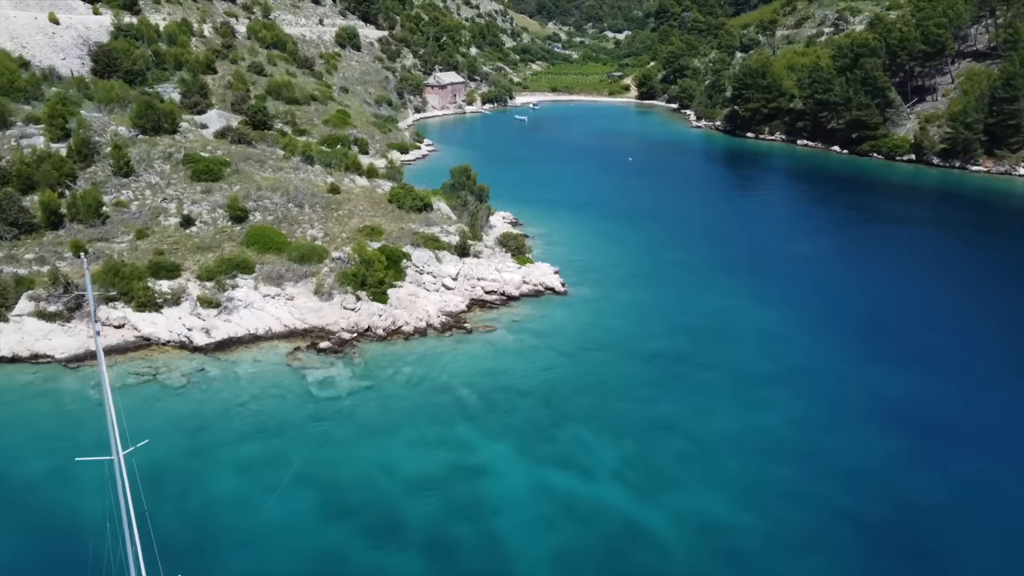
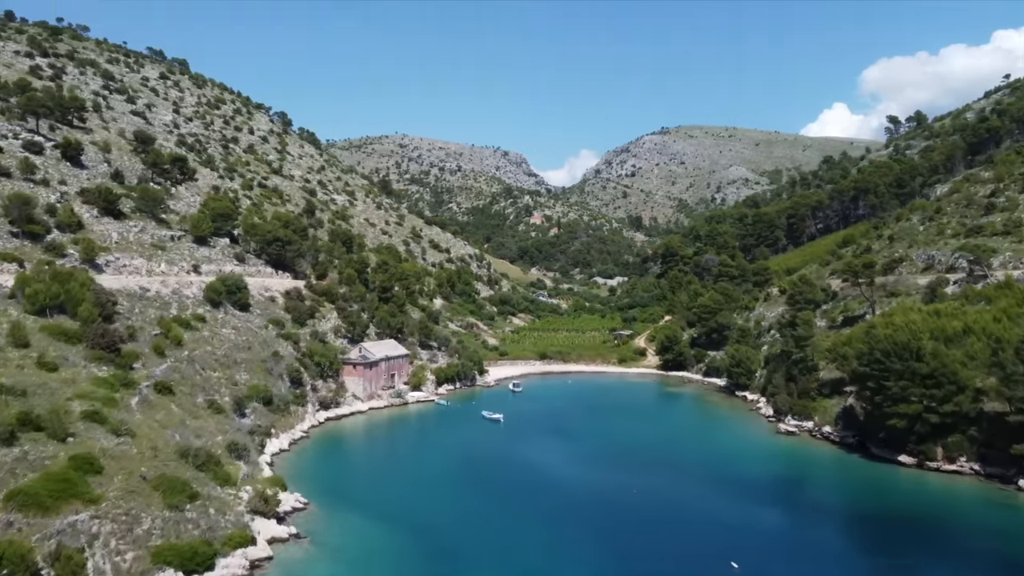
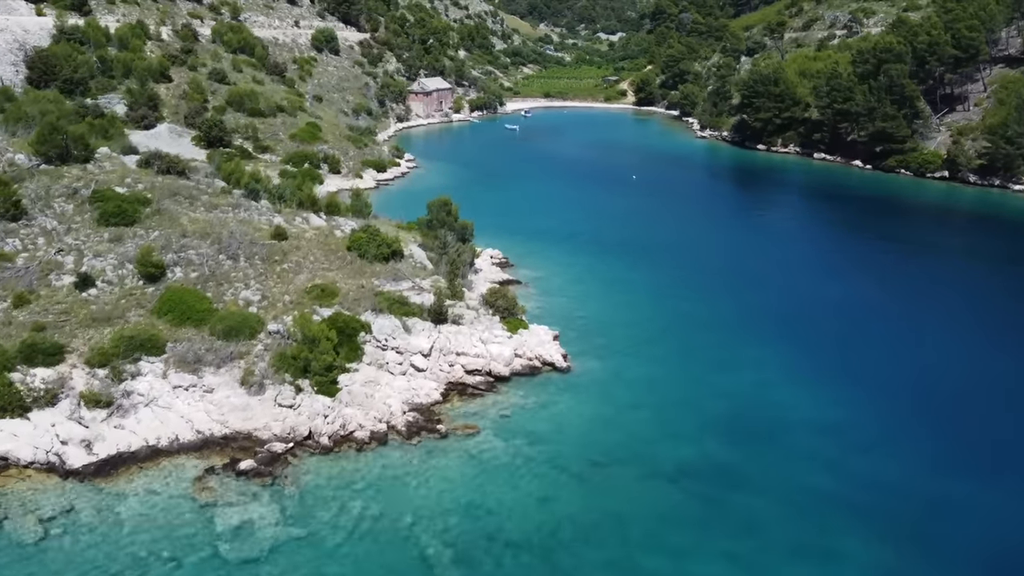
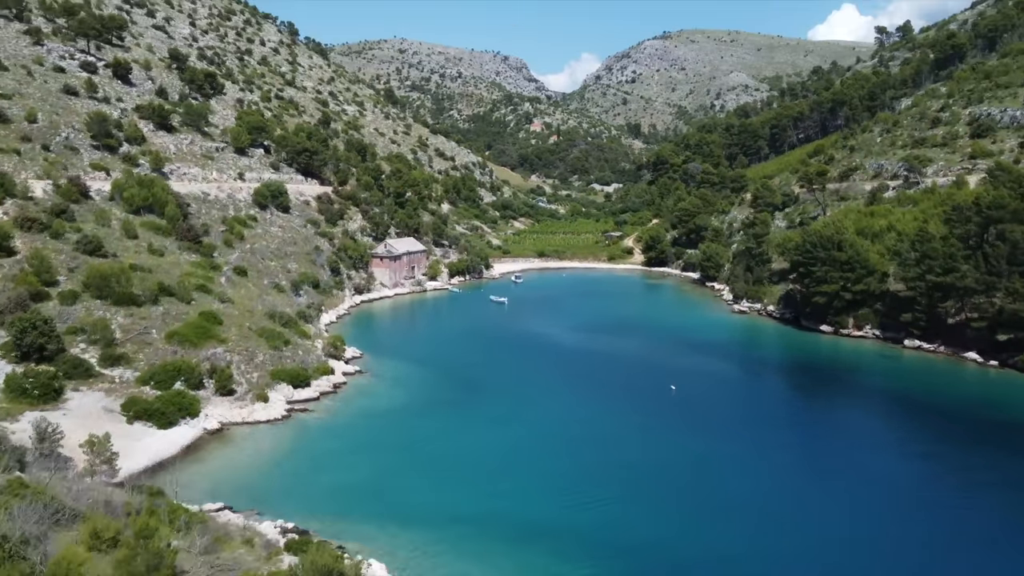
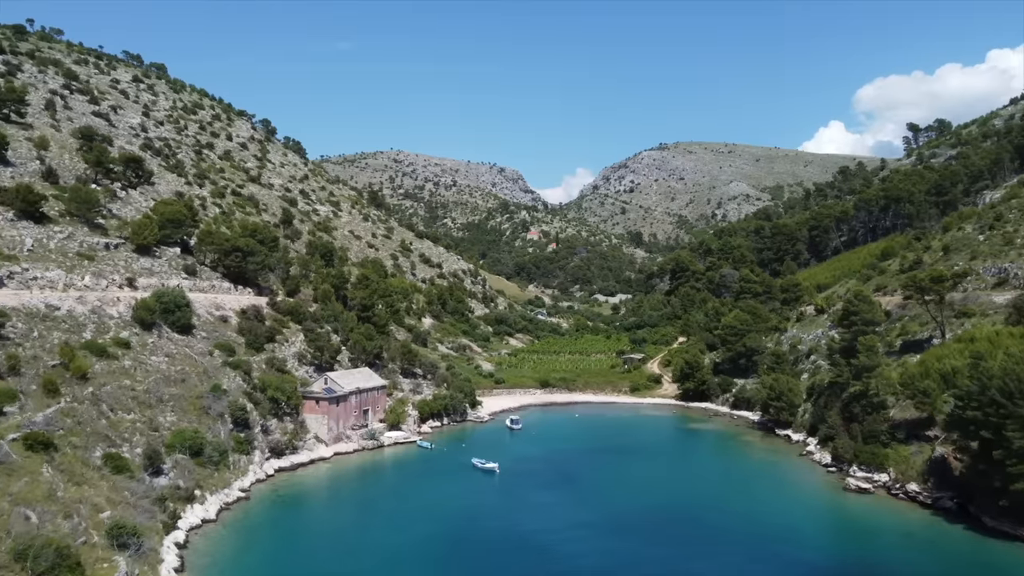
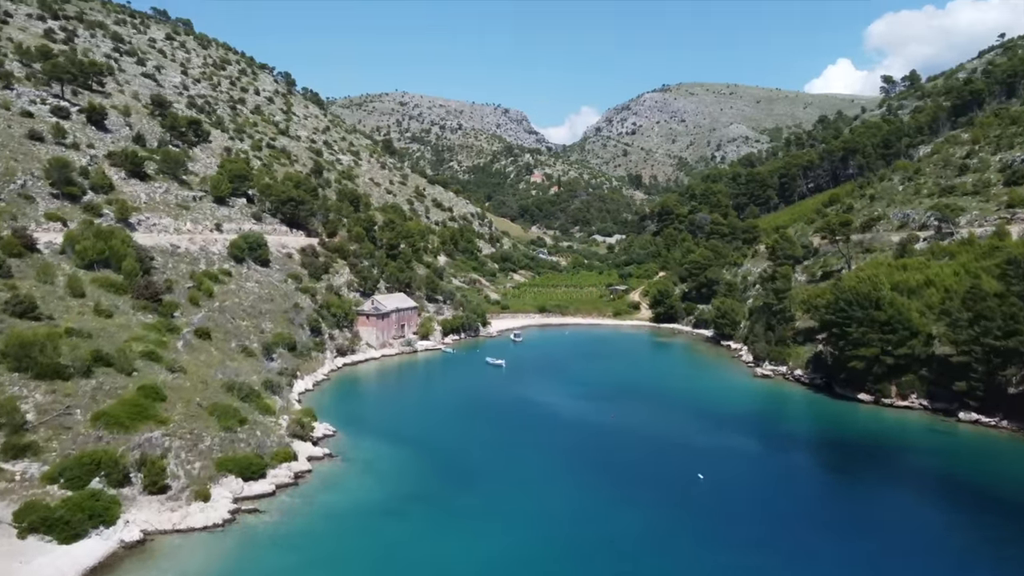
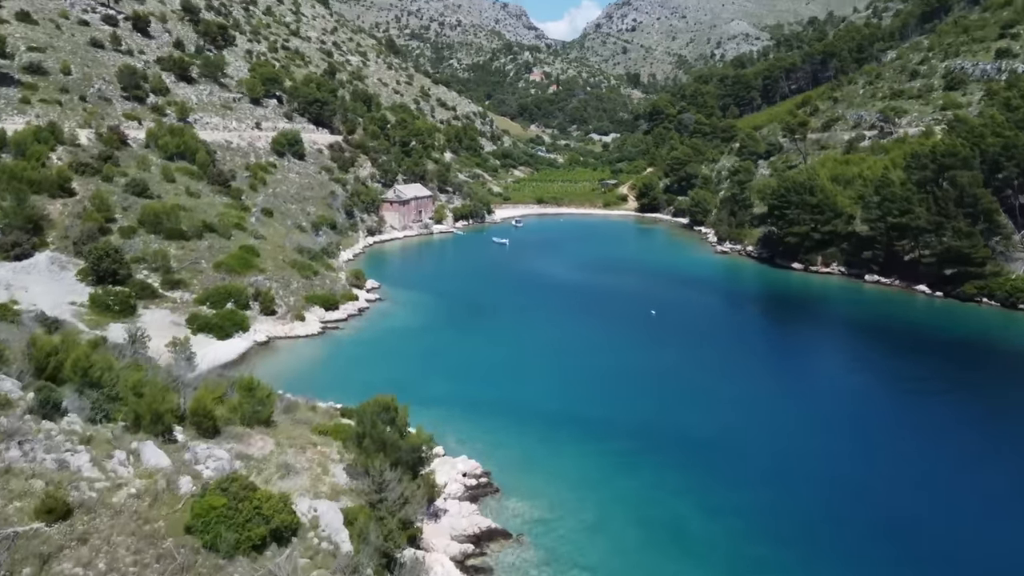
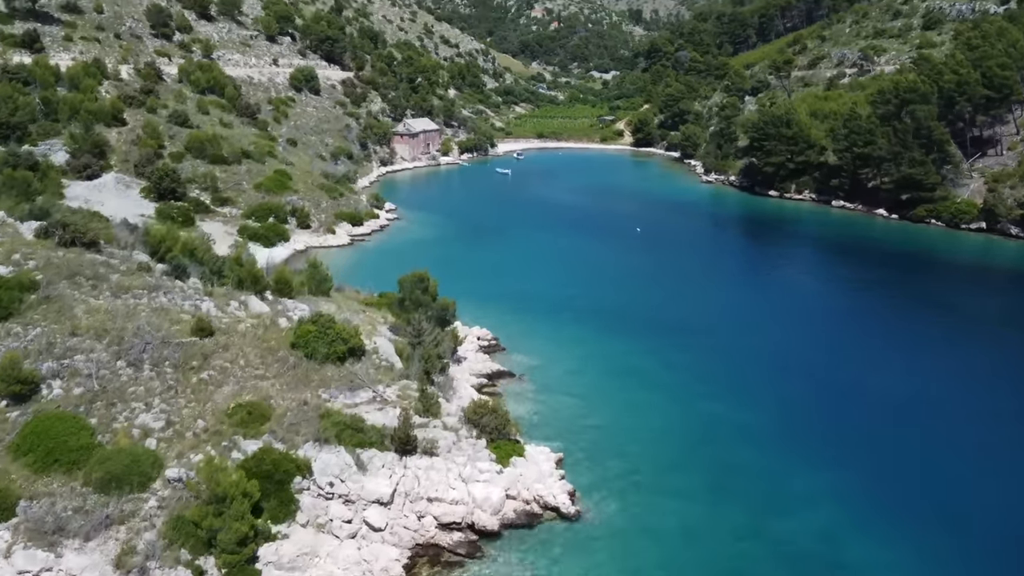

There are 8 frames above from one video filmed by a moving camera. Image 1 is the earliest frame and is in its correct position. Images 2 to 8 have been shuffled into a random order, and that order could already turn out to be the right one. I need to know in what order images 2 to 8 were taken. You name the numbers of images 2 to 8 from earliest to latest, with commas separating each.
3, 8, 7, 4, 6, 2, 5
